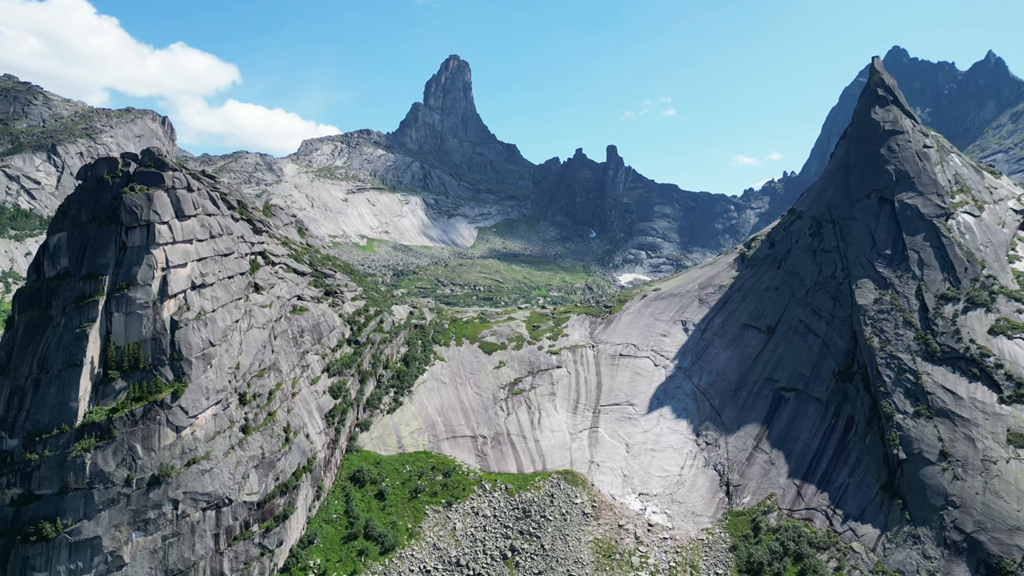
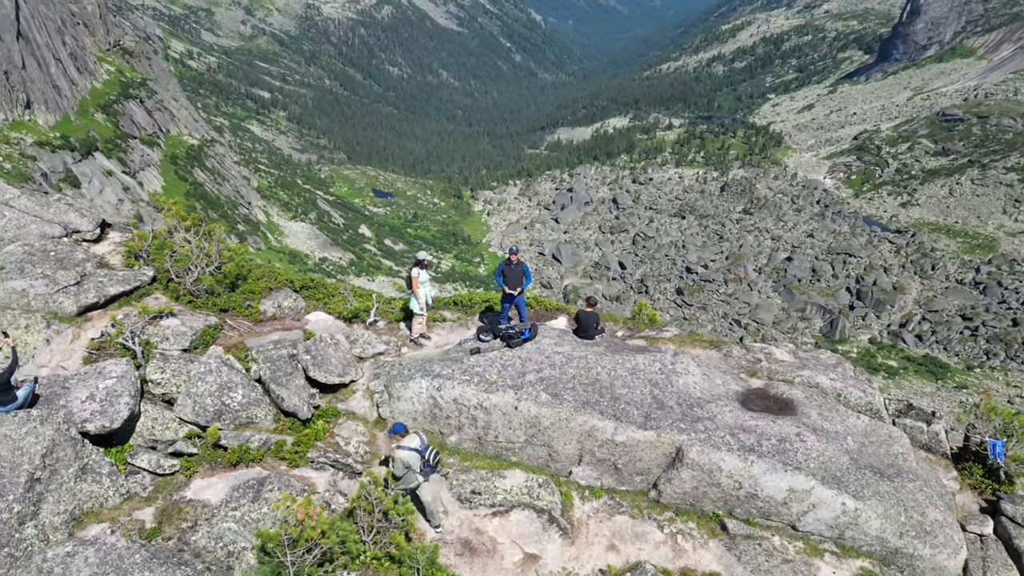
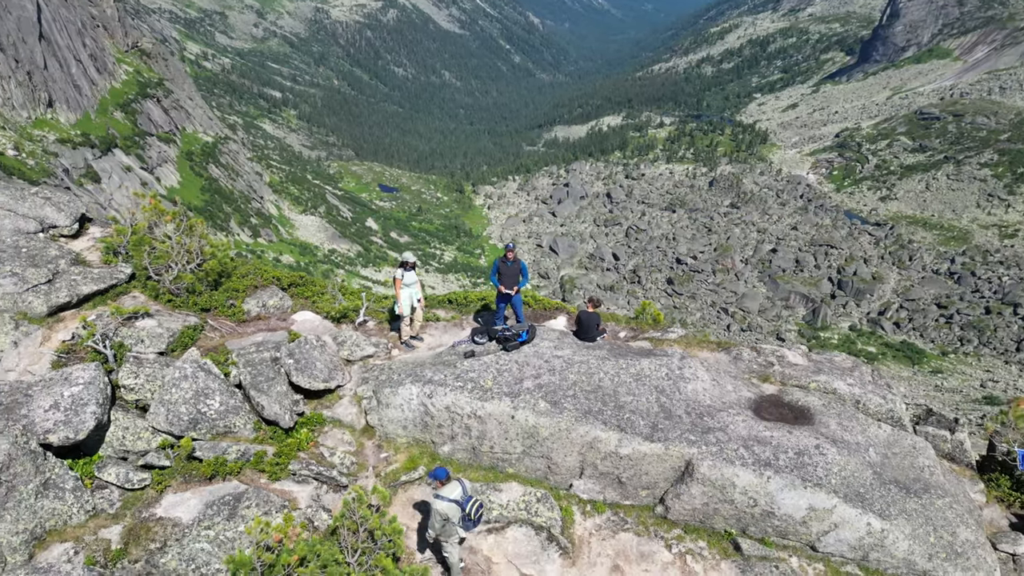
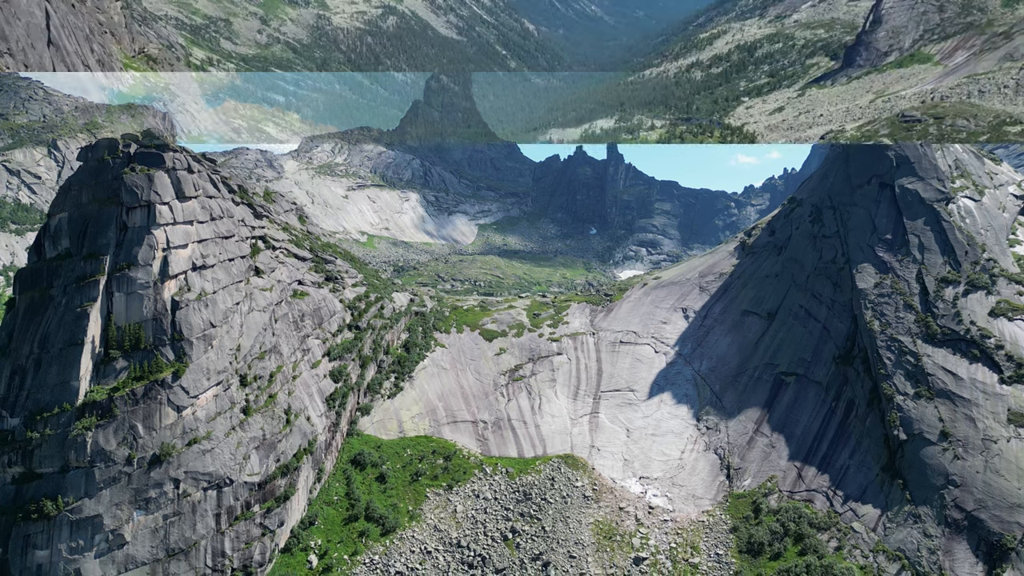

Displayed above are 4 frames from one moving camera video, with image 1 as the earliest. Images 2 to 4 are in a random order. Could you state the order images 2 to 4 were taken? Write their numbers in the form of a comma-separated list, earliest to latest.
4, 3, 2
